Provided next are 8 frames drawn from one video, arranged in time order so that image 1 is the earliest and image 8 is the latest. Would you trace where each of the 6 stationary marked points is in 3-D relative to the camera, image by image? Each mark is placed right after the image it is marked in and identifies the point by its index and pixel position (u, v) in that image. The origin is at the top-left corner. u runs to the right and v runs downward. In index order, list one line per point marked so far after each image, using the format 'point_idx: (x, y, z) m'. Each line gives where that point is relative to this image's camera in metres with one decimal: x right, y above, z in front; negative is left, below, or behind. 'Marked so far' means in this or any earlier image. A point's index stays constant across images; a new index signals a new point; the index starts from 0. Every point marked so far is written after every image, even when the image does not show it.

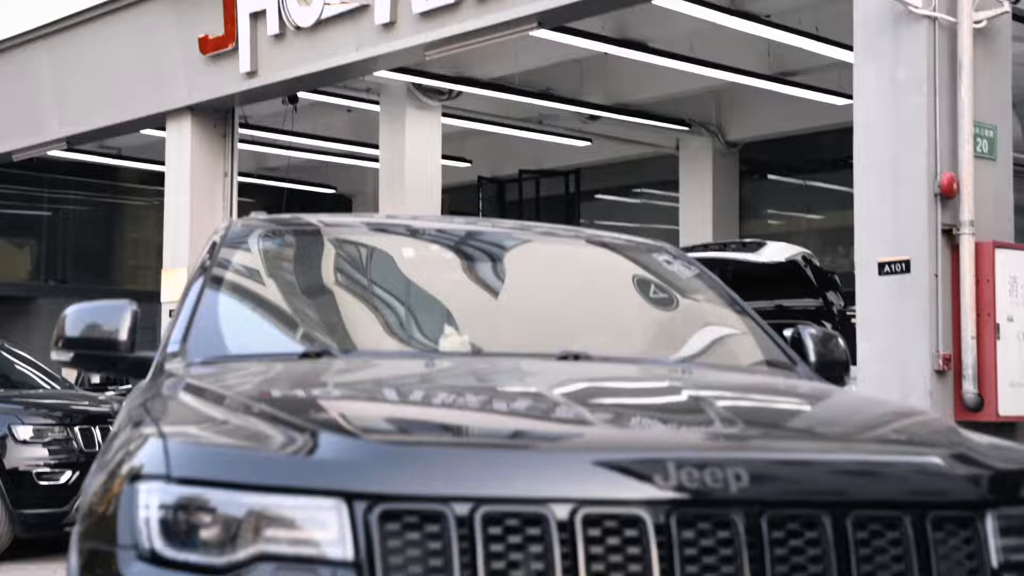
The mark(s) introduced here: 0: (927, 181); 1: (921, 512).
0: (+2.5, +0.6, +7.9) m
1: (+0.7, -0.4, +2.3) m
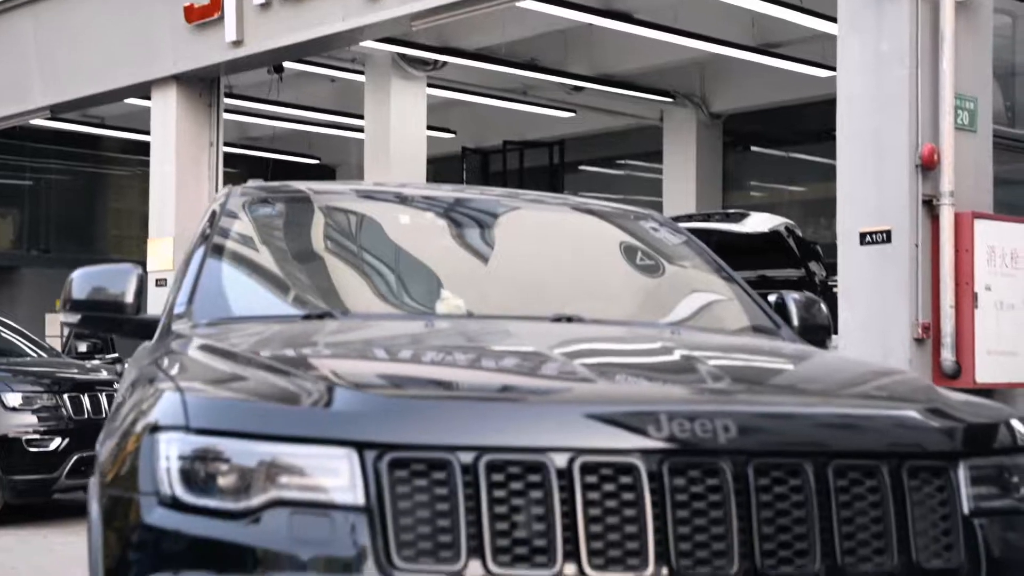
0: (+2.4, +0.8, +8.1) m
1: (+0.7, -0.3, +2.4) m
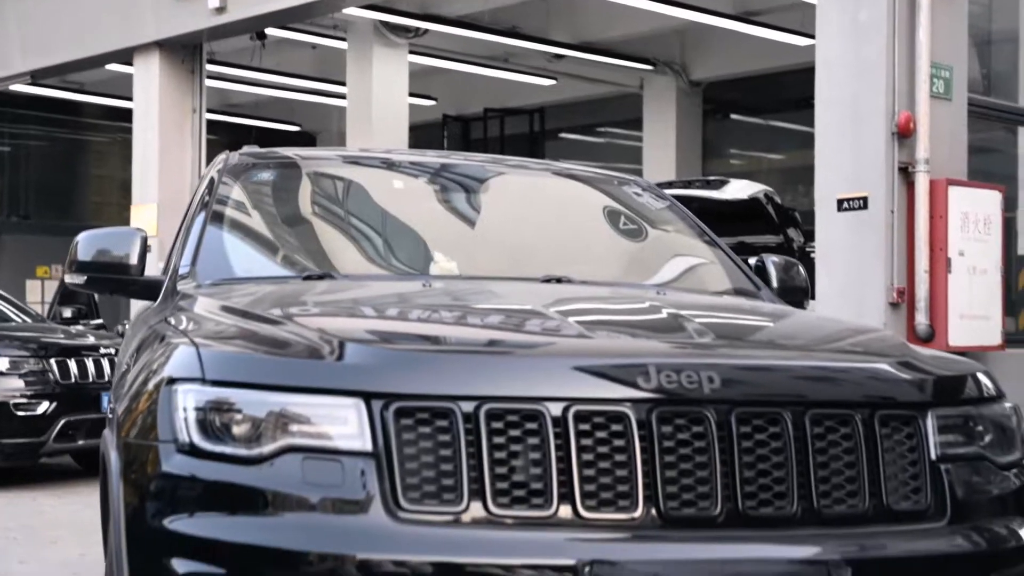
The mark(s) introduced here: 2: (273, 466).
0: (+2.3, +1.0, +8.2) m
1: (+0.7, -0.2, +2.6) m
2: (-0.4, -0.3, +2.4) m
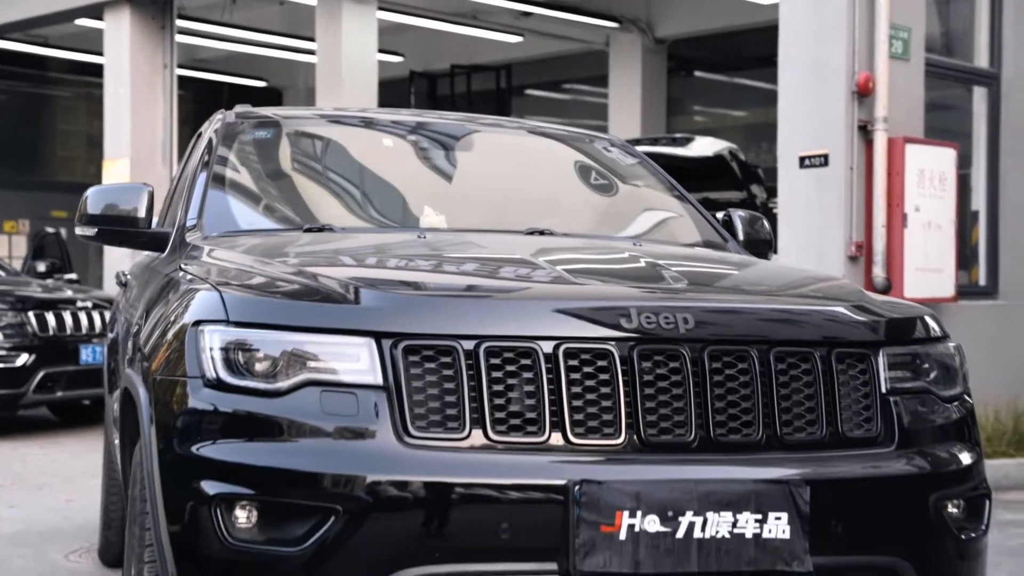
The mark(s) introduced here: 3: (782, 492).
0: (+2.1, +1.3, +8.5) m
1: (+0.7, -0.1, +2.9) m
2: (-0.4, -0.2, +2.6) m
3: (+0.5, -0.4, +2.6) m
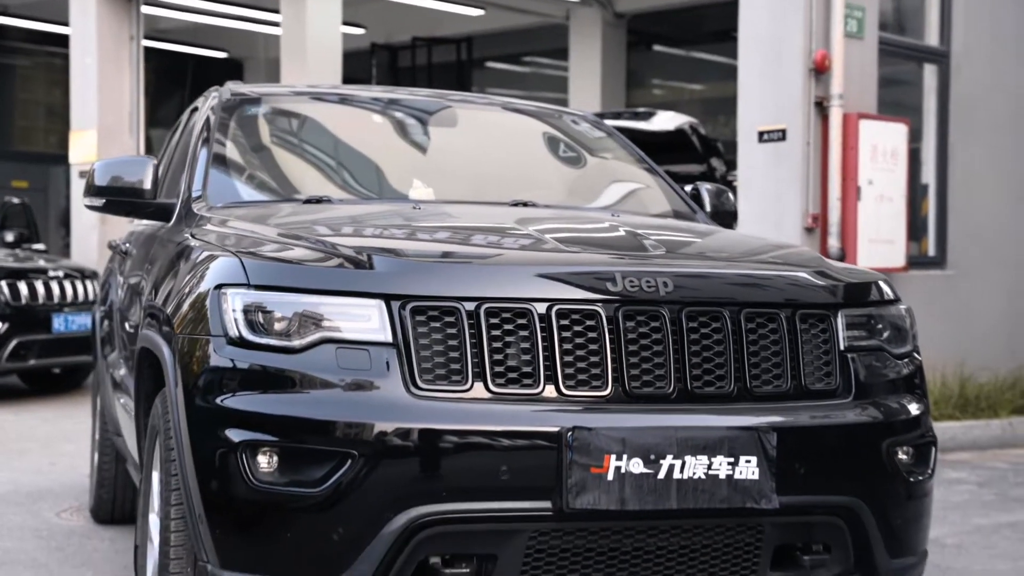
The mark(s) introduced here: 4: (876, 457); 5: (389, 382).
0: (+1.9, +1.5, +8.8) m
1: (+0.7, -0.1, +3.2) m
2: (-0.4, -0.1, +2.9) m
3: (+0.5, -0.3, +2.9) m
4: (+0.8, -0.4, +3.1) m
5: (-0.3, -0.2, +2.9) m
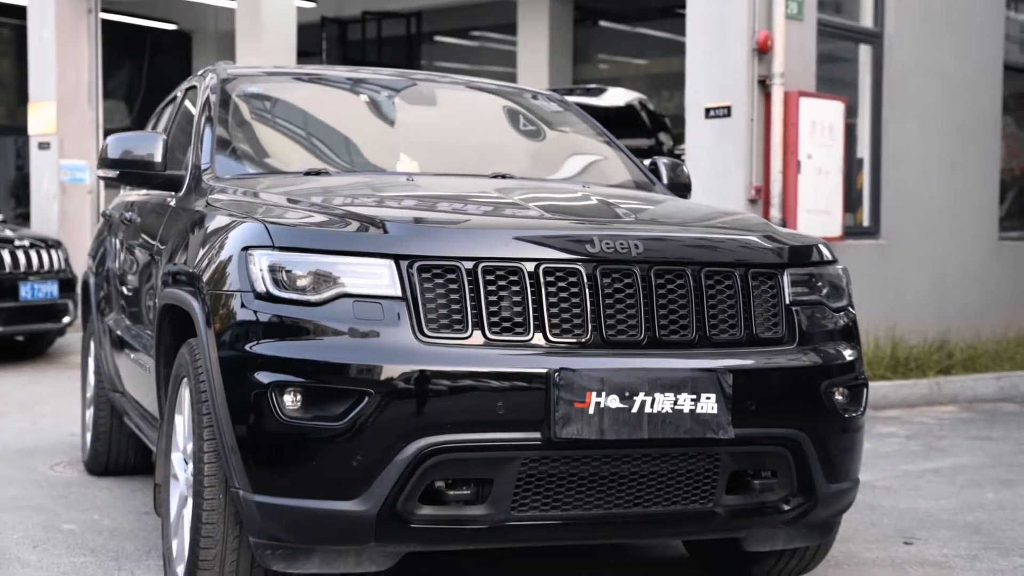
0: (+1.6, +1.7, +9.3) m
1: (+0.6, 0.0, +3.6) m
2: (-0.5, 0.0, +3.3) m
3: (+0.5, -0.2, +3.4) m
4: (+0.8, -0.3, +3.6) m
5: (-0.3, -0.1, +3.3) m
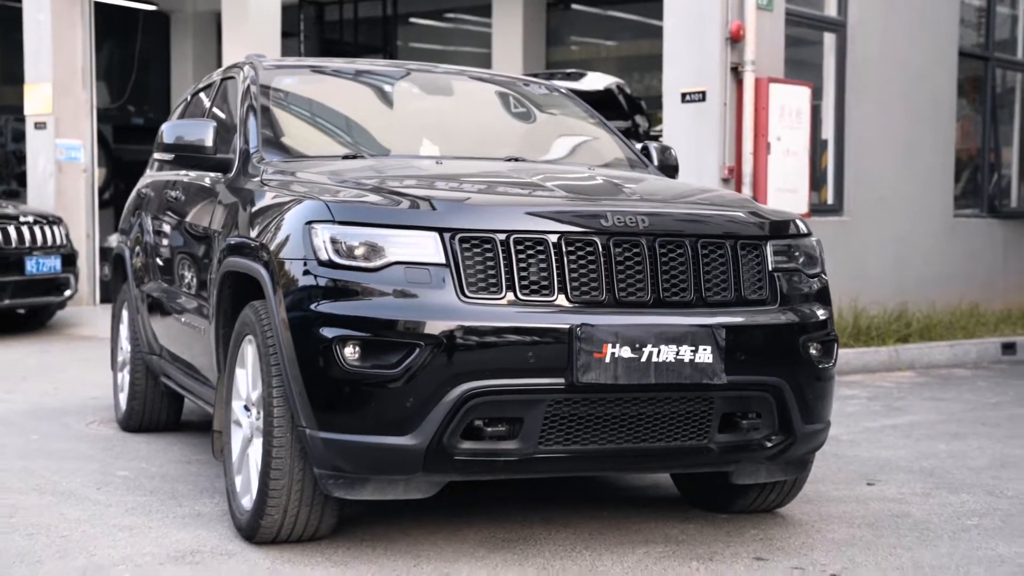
0: (+1.5, +1.9, +9.9) m
1: (+0.7, +0.1, +4.3) m
2: (-0.4, 0.0, +3.9) m
3: (+0.6, -0.1, +4.0) m
4: (+0.9, -0.2, +4.2) m
5: (-0.2, 0.0, +3.9) m
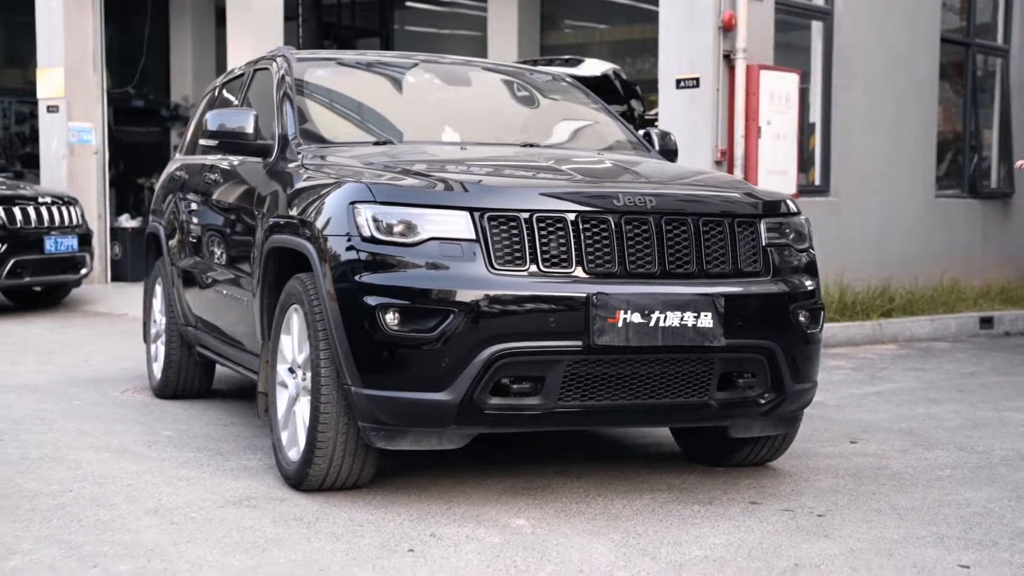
0: (+1.6, +2.1, +10.4) m
1: (+0.8, +0.2, +4.7) m
2: (-0.3, +0.1, +4.4) m
3: (+0.7, 0.0, +4.5) m
4: (+1.0, -0.1, +4.7) m
5: (-0.1, +0.1, +4.4) m
